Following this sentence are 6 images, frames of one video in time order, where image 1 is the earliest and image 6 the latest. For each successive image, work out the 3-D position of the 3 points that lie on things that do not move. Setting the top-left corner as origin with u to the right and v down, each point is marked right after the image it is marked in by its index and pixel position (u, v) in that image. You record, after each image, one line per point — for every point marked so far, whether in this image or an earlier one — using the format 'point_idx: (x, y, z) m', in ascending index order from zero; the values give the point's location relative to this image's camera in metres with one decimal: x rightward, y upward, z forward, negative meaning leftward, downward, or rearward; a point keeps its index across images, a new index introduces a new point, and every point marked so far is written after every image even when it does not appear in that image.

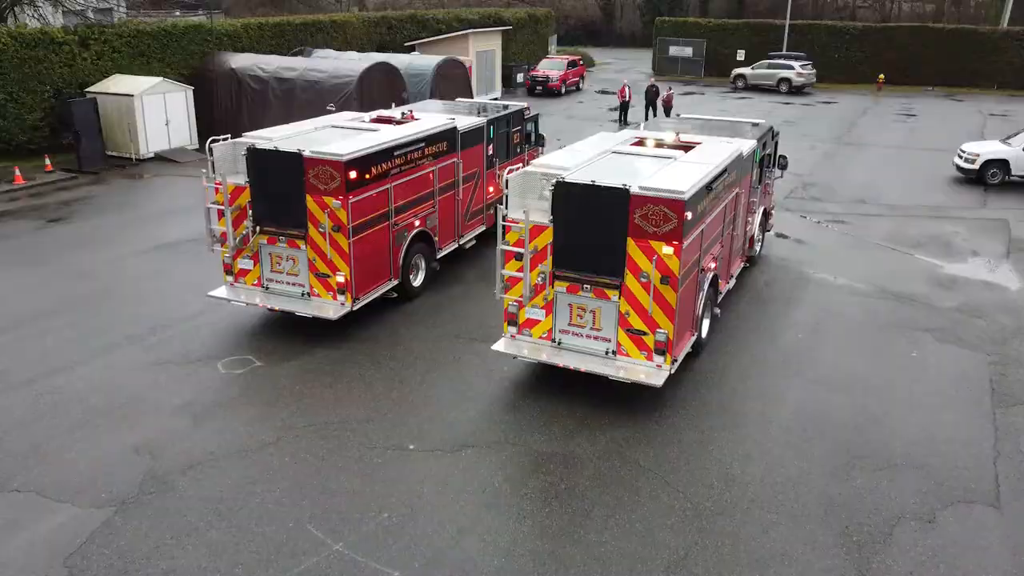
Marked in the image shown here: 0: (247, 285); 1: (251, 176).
0: (-4.1, +0.1, +10.4) m
1: (-3.8, +1.6, +9.9) m
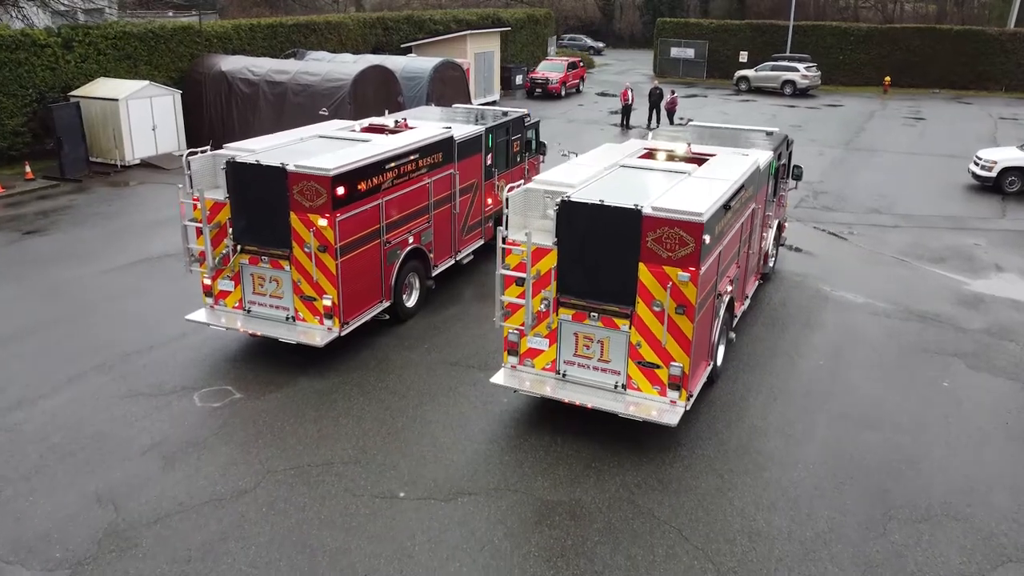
0: (-4.1, -0.3, +9.7) m
1: (-3.8, +1.3, +9.1) m
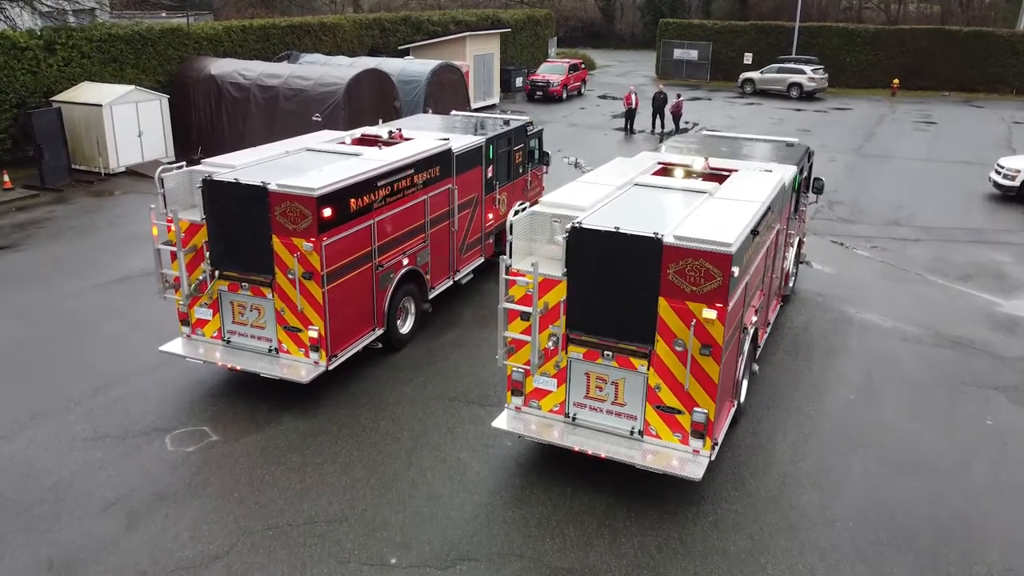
0: (-4.0, -0.6, +8.9) m
1: (-3.8, +0.9, +8.3) m
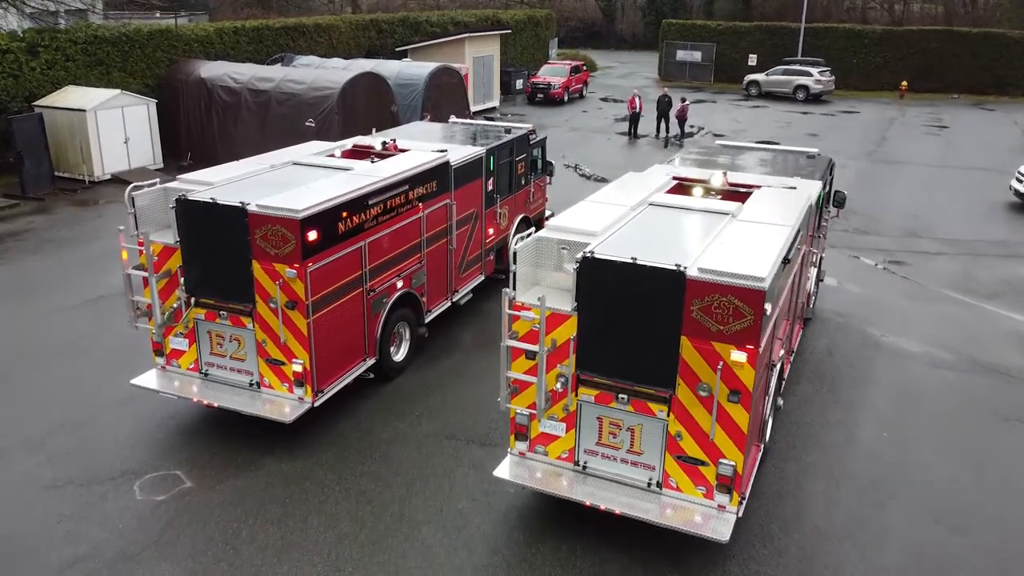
0: (-4.0, -1.0, +8.2) m
1: (-3.8, +0.6, +7.6) m
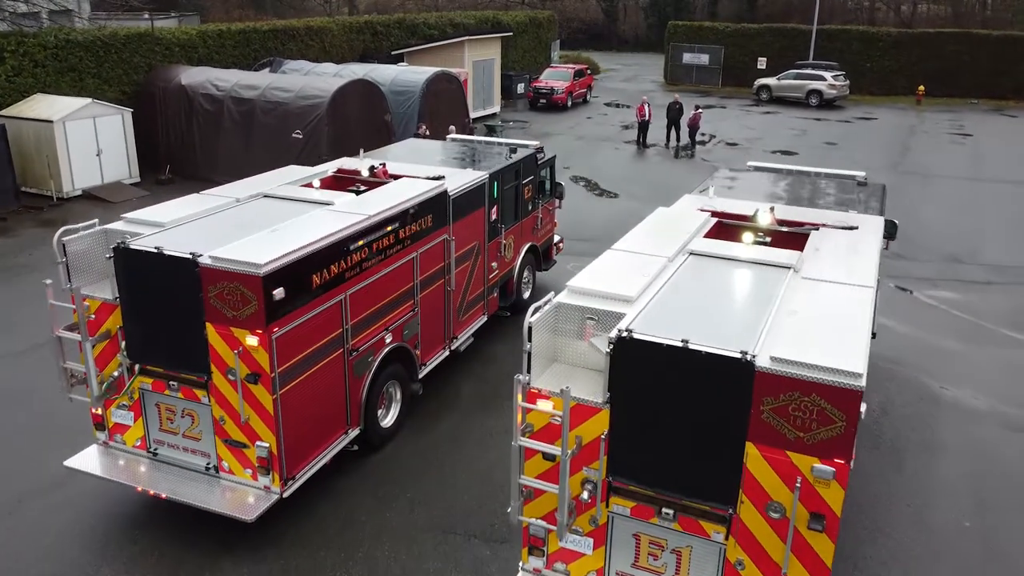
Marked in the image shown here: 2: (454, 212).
0: (-3.9, -1.6, +6.8) m
1: (-3.7, 0.0, +6.3) m
2: (-0.7, +1.0, +8.7) m
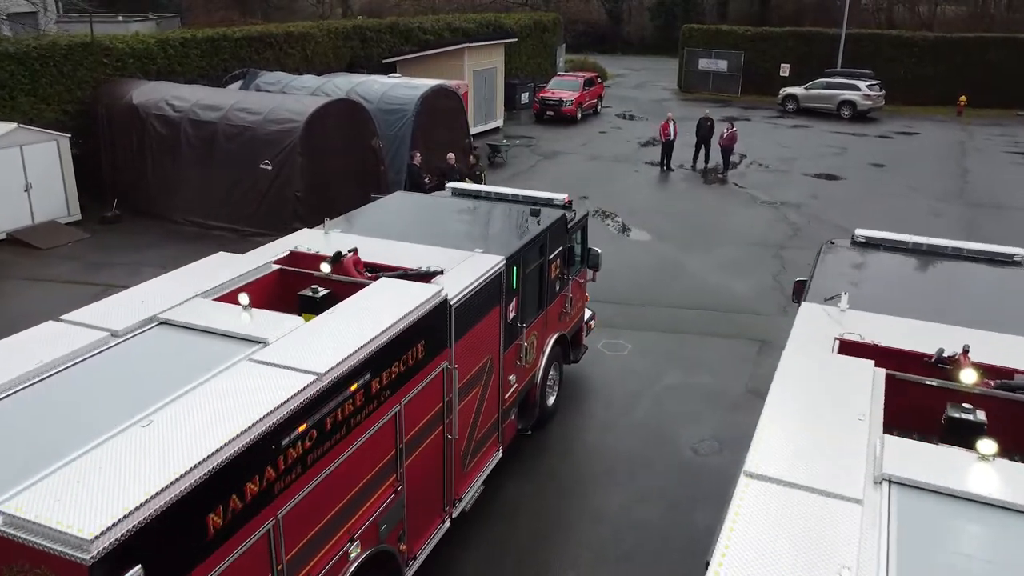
0: (-3.6, -2.9, +4.0) m
1: (-3.4, -1.3, +3.5) m
2: (-0.5, -0.3, +5.9) m
